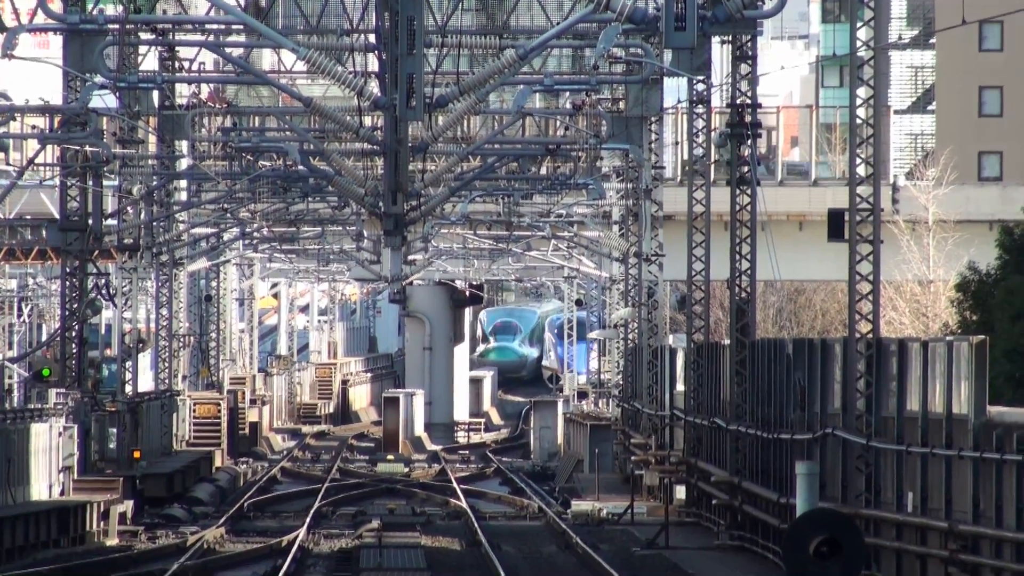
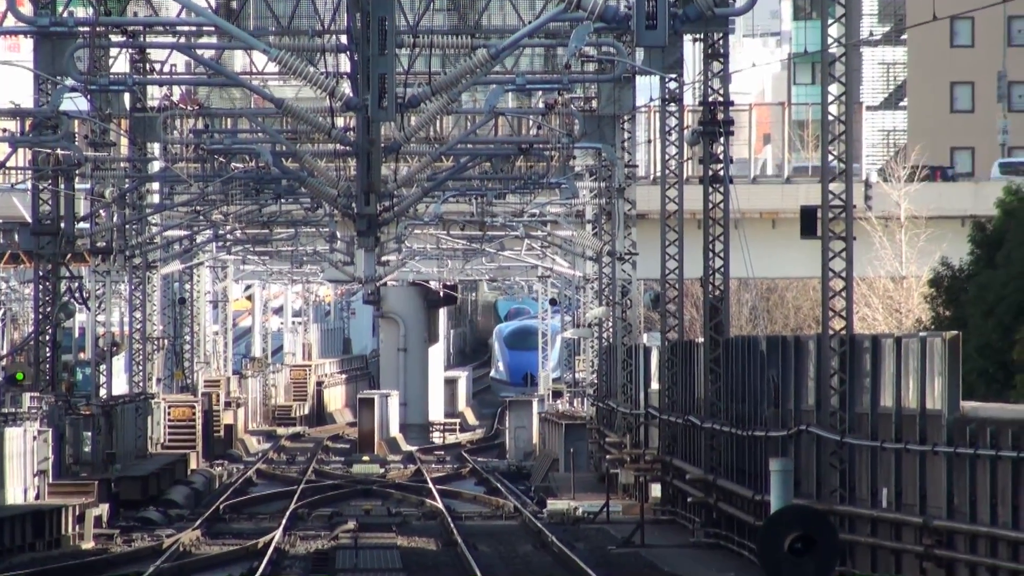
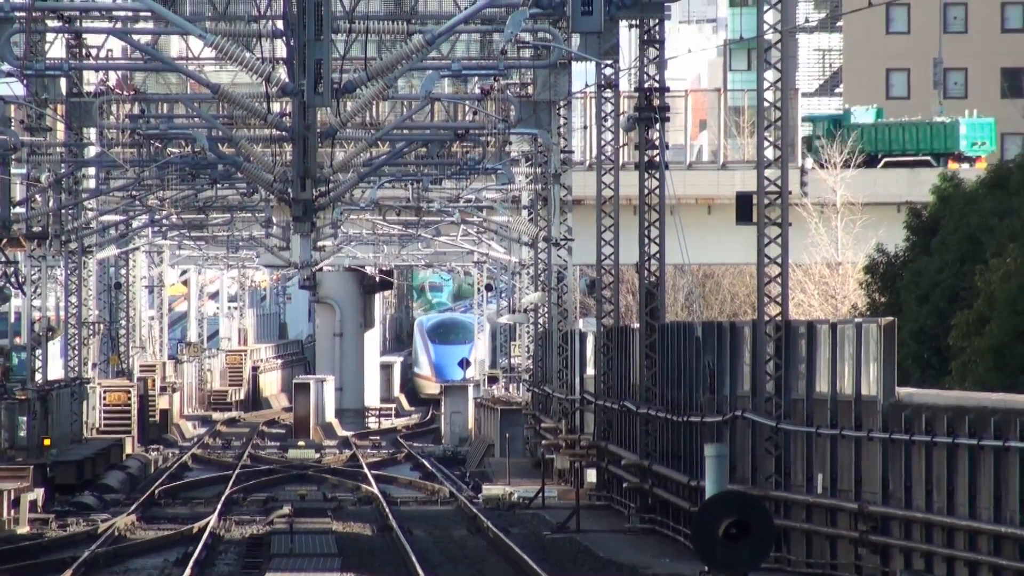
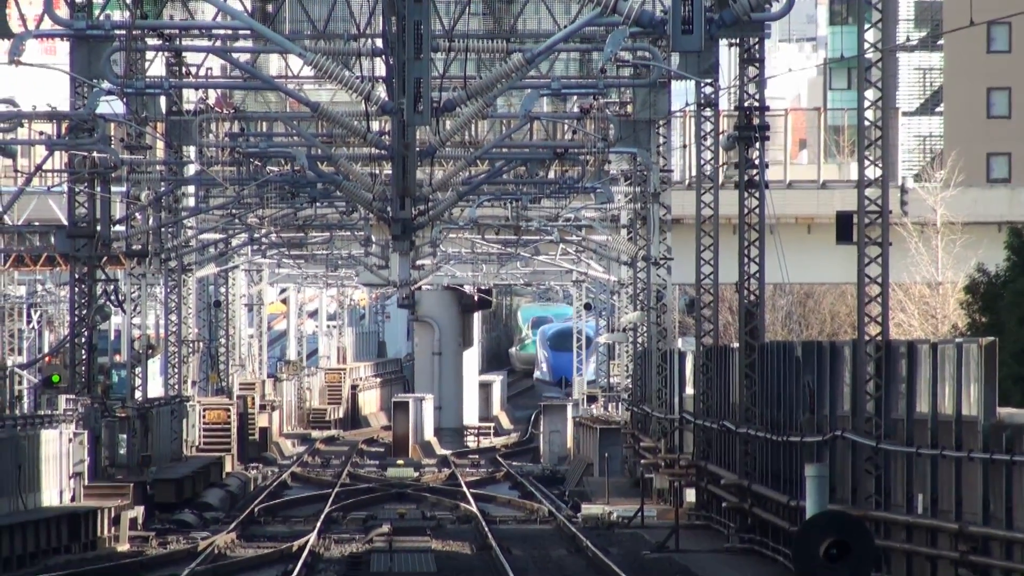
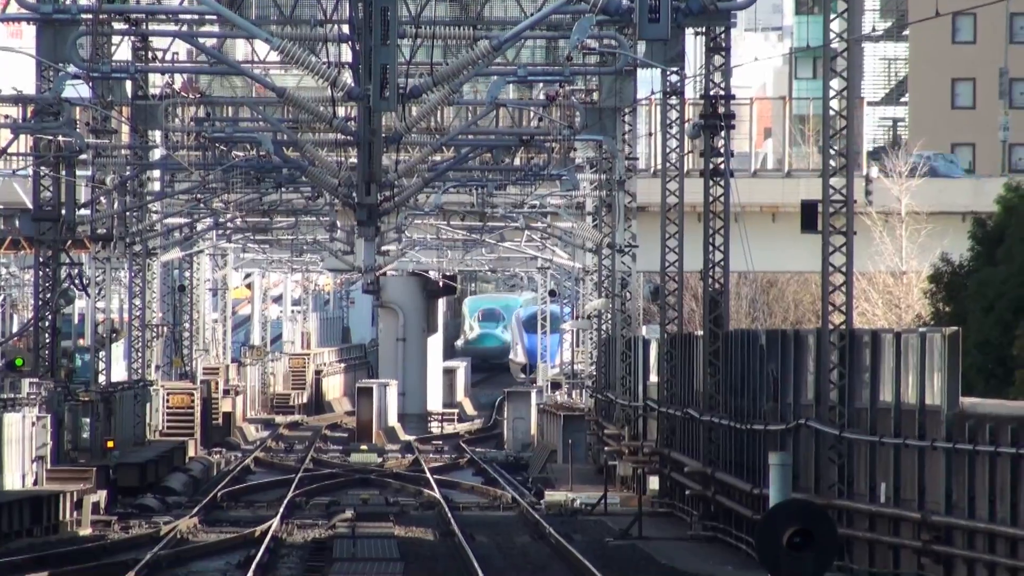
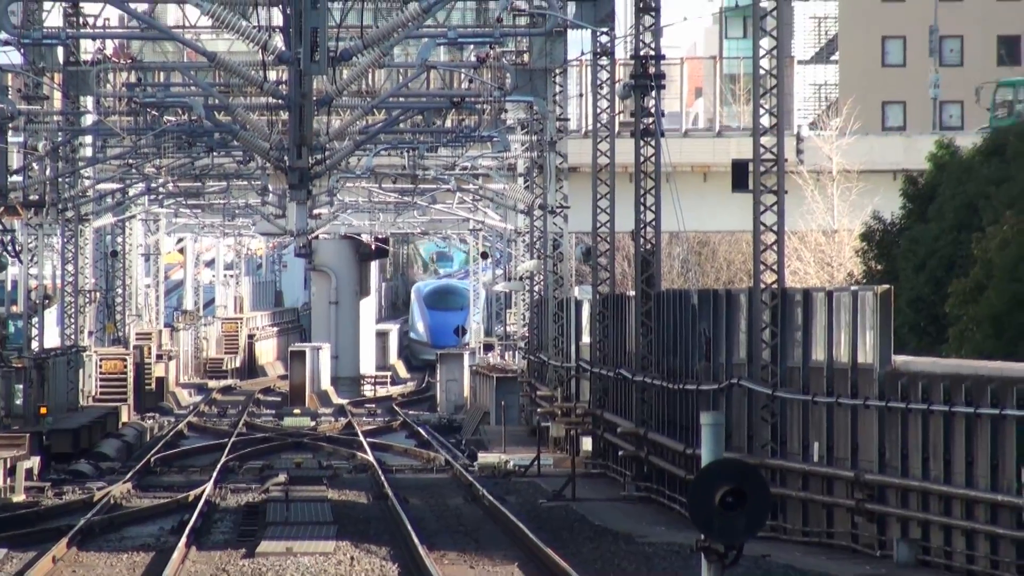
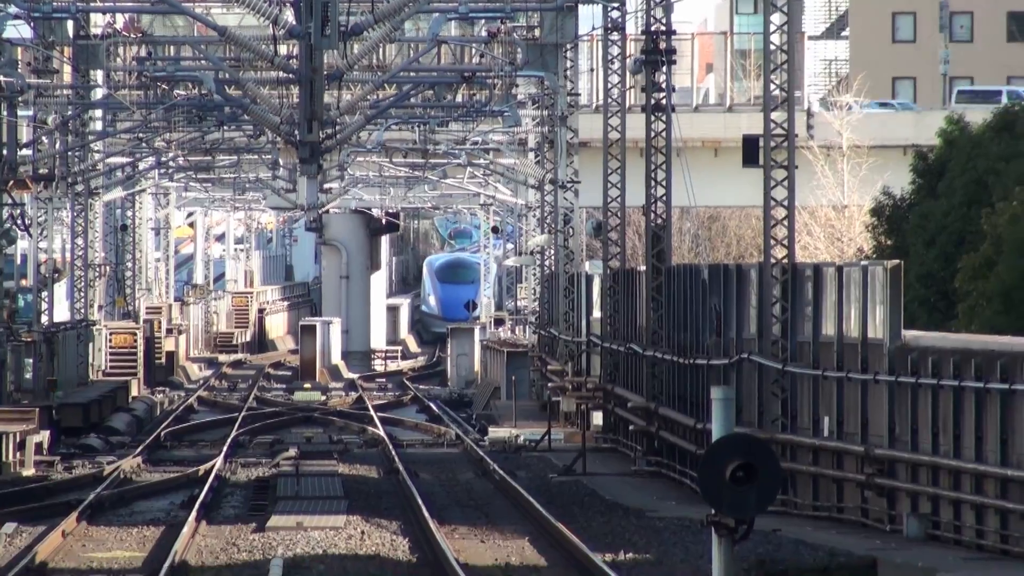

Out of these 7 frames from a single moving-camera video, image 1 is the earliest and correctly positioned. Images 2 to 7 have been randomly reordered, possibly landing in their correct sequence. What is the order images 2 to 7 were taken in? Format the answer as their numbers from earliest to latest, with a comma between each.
5, 4, 2, 7, 6, 3
